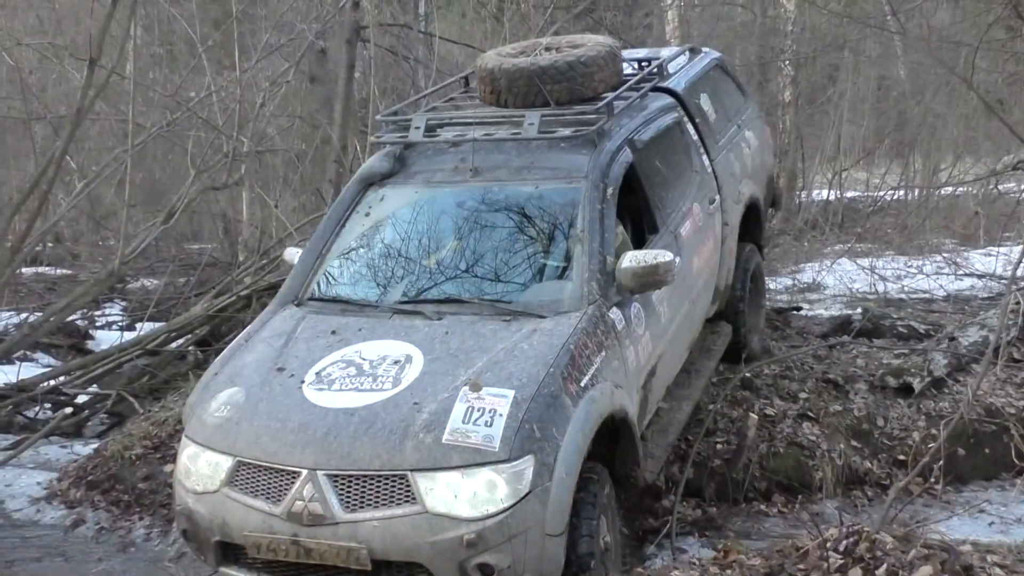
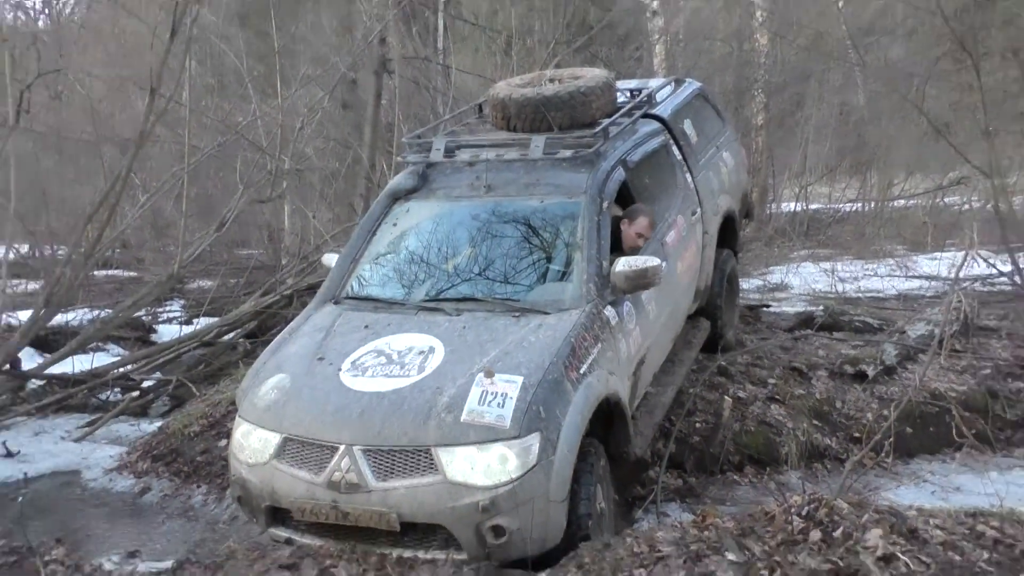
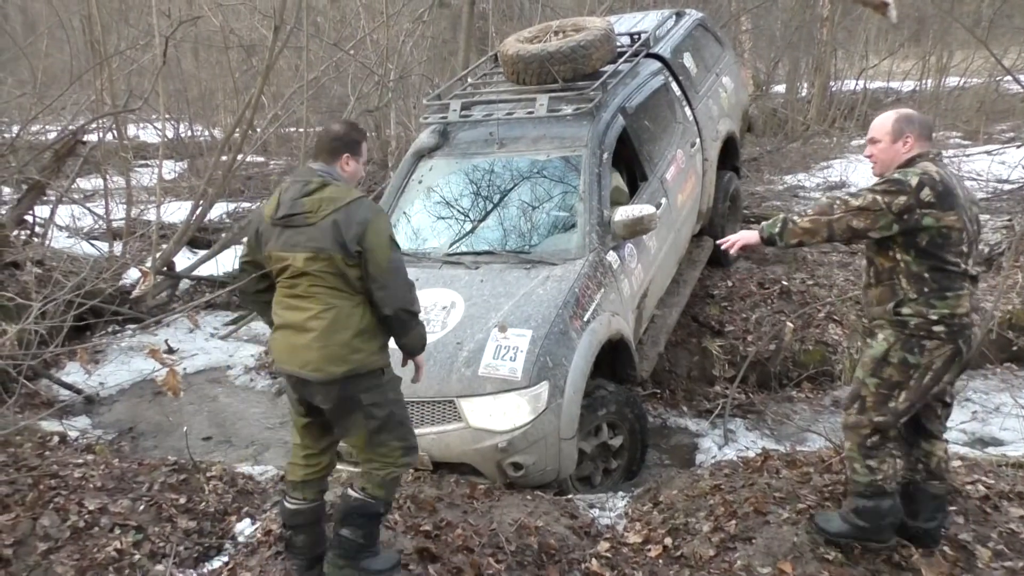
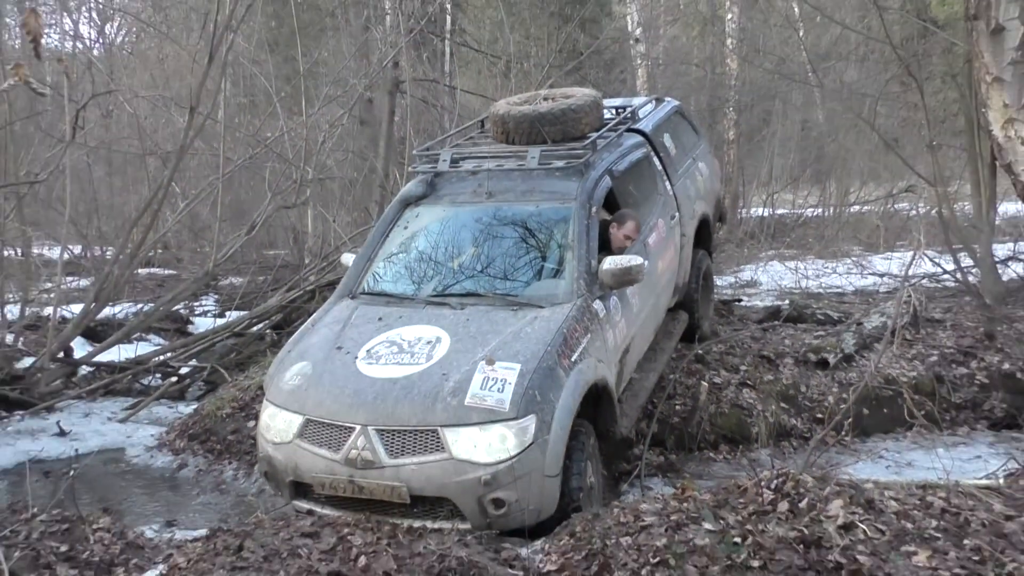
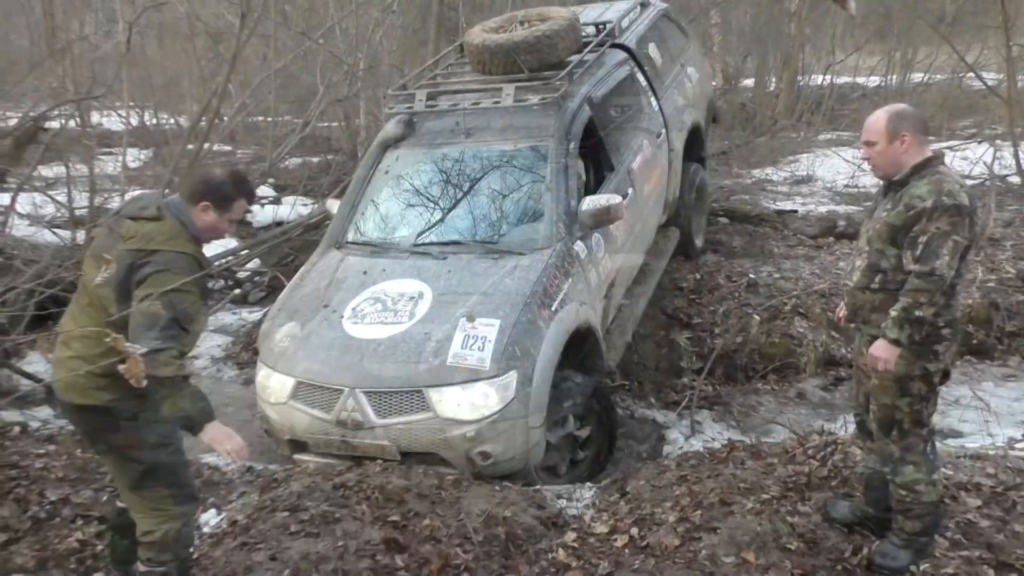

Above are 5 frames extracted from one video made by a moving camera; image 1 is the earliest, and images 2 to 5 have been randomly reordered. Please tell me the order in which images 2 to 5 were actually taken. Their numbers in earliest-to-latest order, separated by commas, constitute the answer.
2, 4, 5, 3
